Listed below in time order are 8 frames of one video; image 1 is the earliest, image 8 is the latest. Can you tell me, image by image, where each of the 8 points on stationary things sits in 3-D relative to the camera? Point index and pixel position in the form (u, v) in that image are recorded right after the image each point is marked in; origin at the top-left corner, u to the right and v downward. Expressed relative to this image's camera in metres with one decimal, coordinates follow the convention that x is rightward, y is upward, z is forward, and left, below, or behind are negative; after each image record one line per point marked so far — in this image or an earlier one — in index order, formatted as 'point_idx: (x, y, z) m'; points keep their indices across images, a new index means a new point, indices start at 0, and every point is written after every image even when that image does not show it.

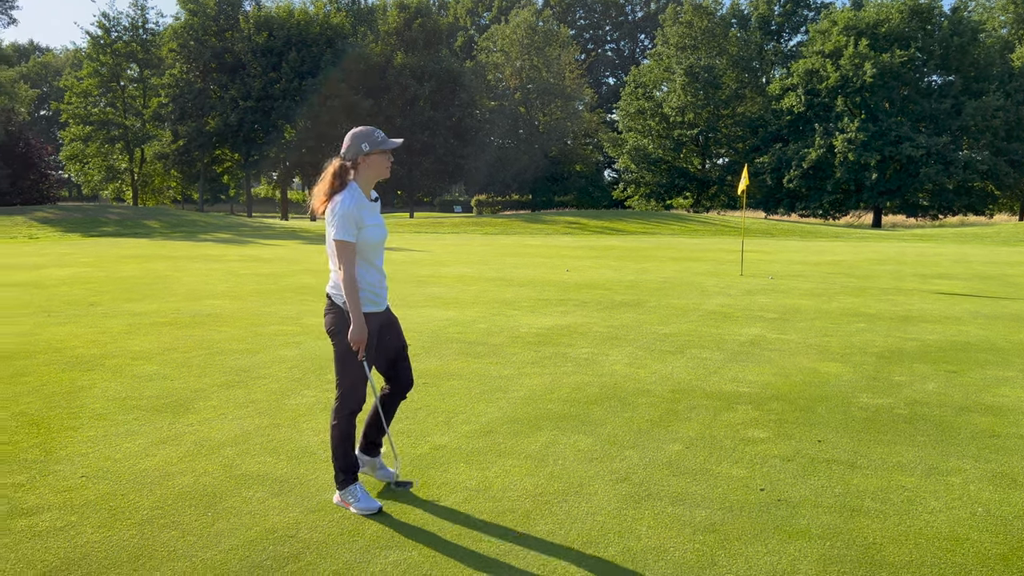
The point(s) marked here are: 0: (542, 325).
0: (+0.3, -0.4, +8.5) m
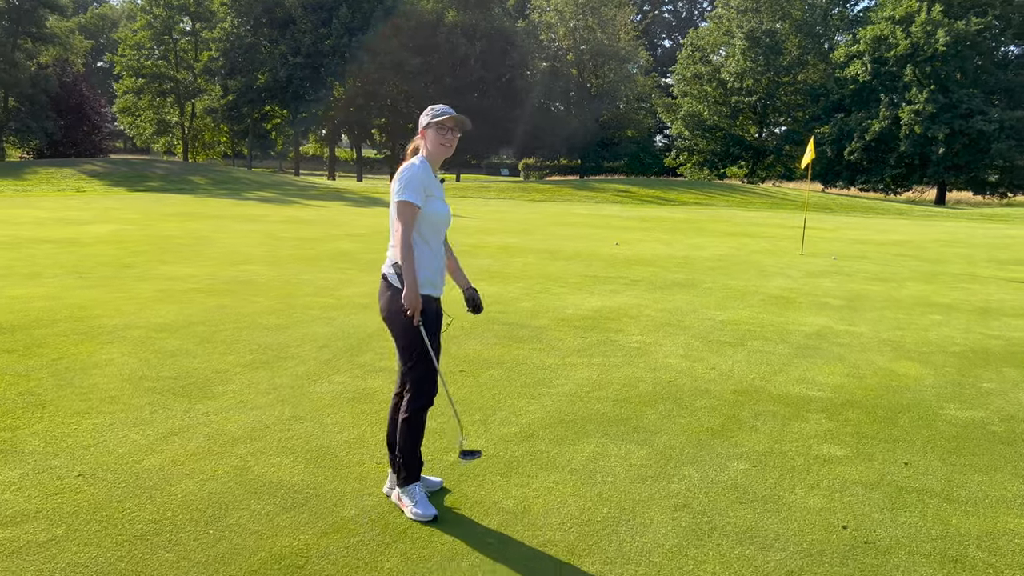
0: (+0.8, -0.2, +8.0) m
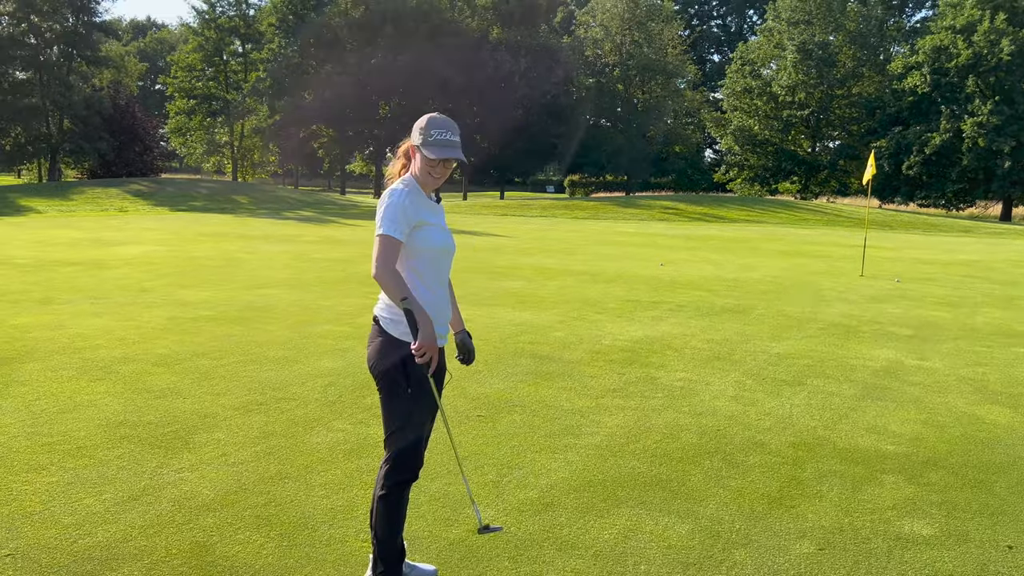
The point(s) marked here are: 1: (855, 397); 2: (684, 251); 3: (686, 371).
0: (+1.1, -0.4, +7.4) m
1: (+2.3, -0.7, +5.5) m
2: (+3.2, +0.7, +15.4) m
3: (+1.3, -0.6, +6.1) m
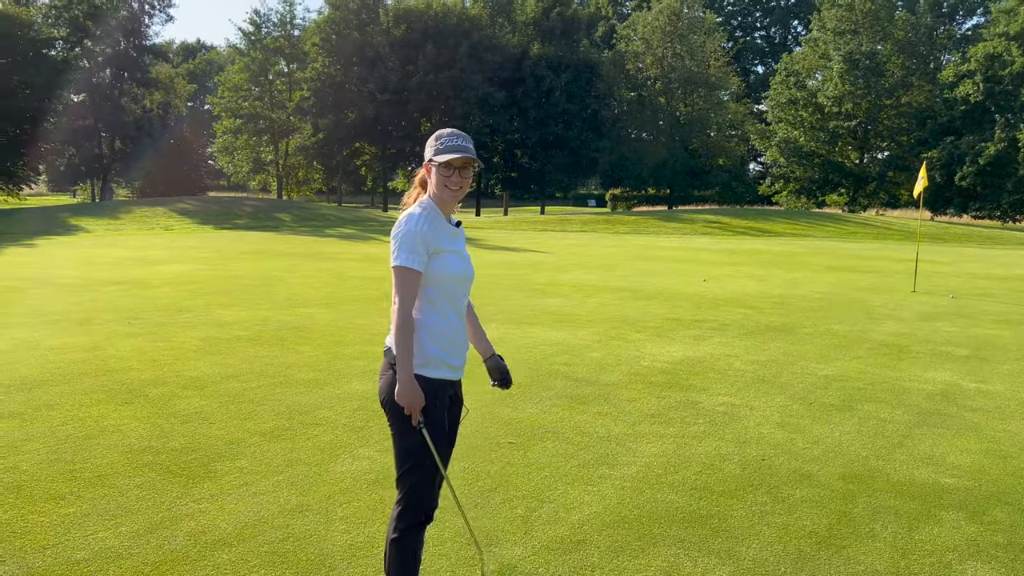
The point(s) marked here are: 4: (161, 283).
0: (+1.4, -0.6, +7.1) m
1: (+2.5, -0.9, +5.2) m
2: (+3.9, +0.4, +15.0) m
3: (+1.5, -0.8, +5.8) m
4: (-4.6, +0.1, +10.7) m
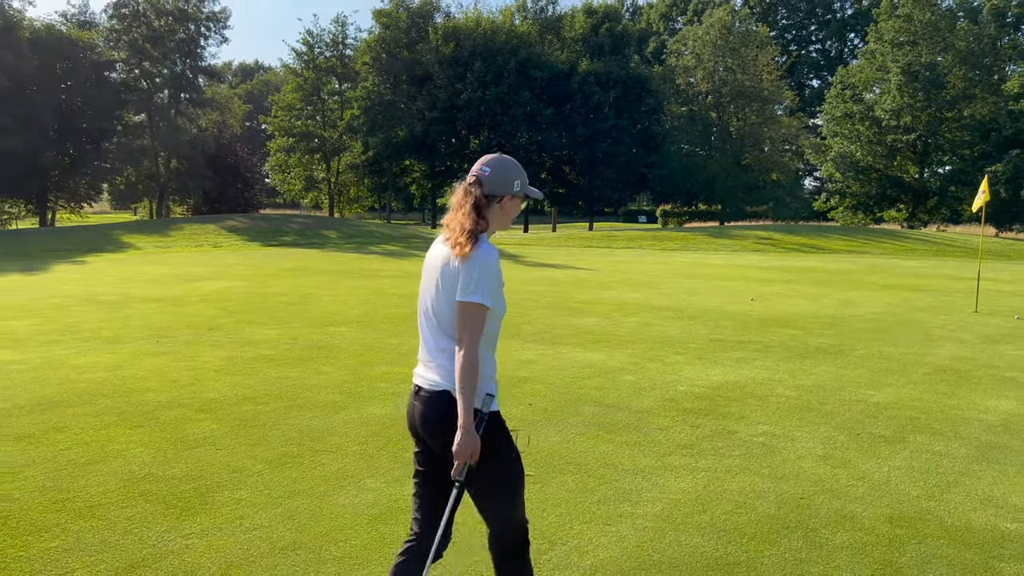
0: (+1.6, -0.8, +6.7) m
1: (+2.6, -1.0, +4.8) m
2: (+4.7, +0.1, +14.5) m
3: (+1.7, -0.9, +5.4) m
4: (-4.1, -0.2, +10.7) m
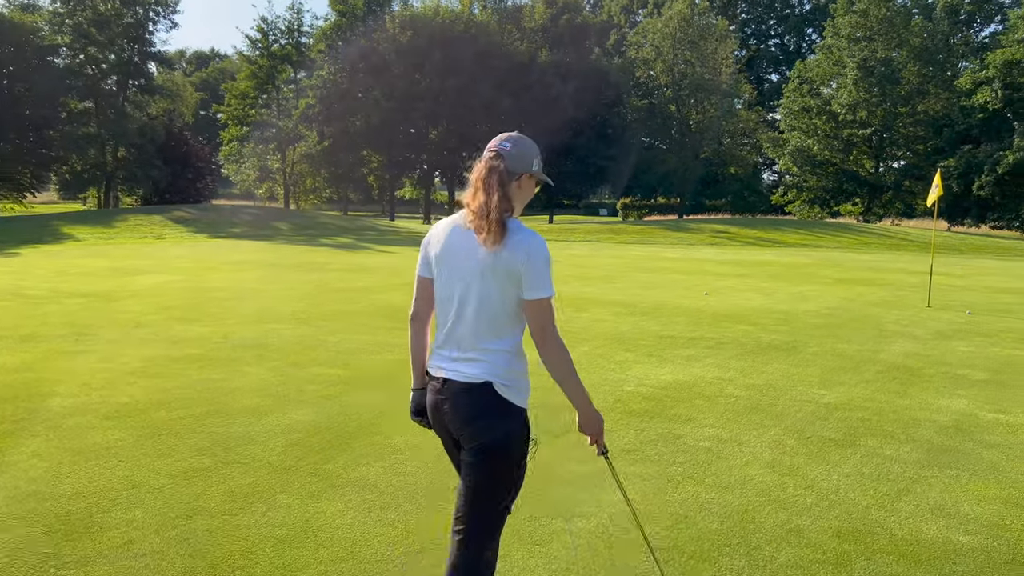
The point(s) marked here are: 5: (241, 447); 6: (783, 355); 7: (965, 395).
0: (+1.1, -0.7, +6.5) m
1: (+2.3, -1.0, +4.6) m
2: (+3.9, +0.2, +14.4) m
3: (+1.3, -0.9, +5.2) m
4: (-4.7, -0.1, +10.2) m
5: (-1.5, -0.9, +4.5) m
6: (+2.6, -0.6, +7.8) m
7: (+3.5, -0.8, +6.4) m
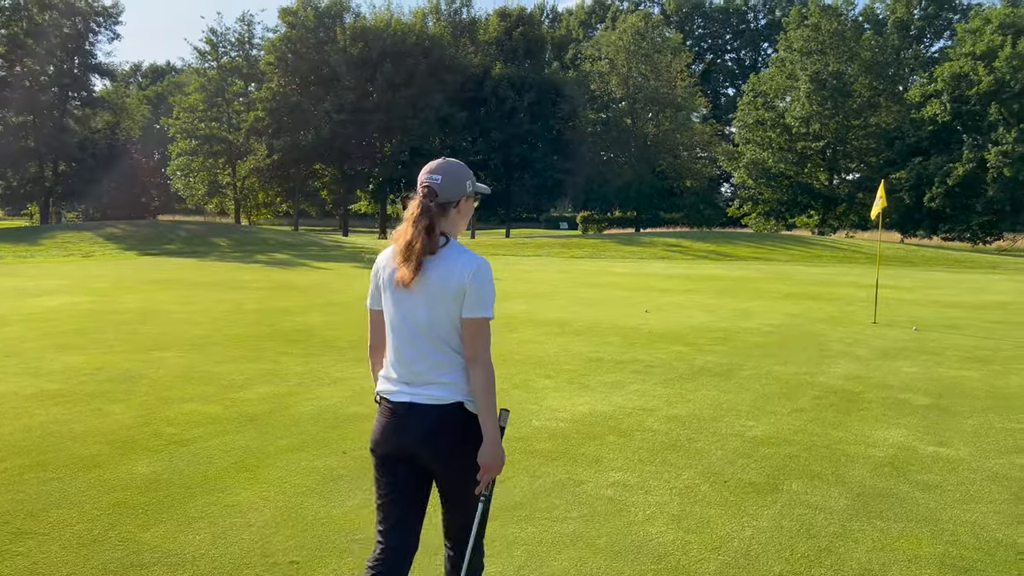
0: (+0.4, -0.9, +5.9) m
1: (+1.6, -1.1, +4.0) m
2: (+2.8, -0.1, +13.9) m
3: (+0.6, -1.0, +4.6) m
4: (-5.6, -0.4, +9.4) m
5: (-2.1, -1.0, +3.8) m
6: (+1.8, -0.8, +7.2) m
7: (+2.8, -1.0, +5.8) m
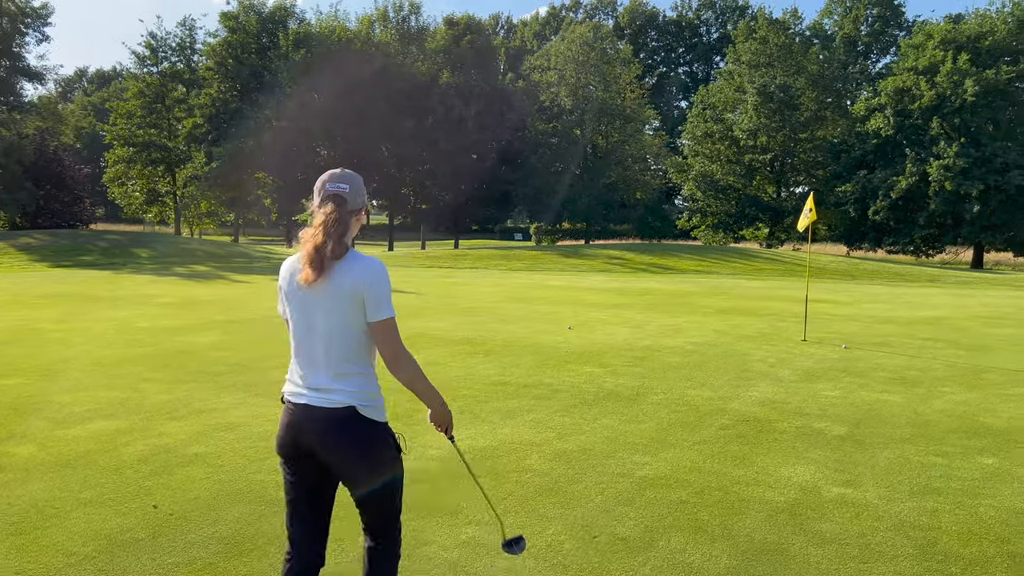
0: (-0.4, -1.0, +5.3) m
1: (+0.9, -1.2, +3.4) m
2: (+1.6, -0.3, +13.4) m
3: (-0.1, -1.1, +4.0) m
4: (-6.6, -0.5, +8.4) m
5: (-2.8, -1.1, +3.0) m
6: (+0.9, -1.0, +6.6) m
7: (+2.0, -1.1, +5.3) m
